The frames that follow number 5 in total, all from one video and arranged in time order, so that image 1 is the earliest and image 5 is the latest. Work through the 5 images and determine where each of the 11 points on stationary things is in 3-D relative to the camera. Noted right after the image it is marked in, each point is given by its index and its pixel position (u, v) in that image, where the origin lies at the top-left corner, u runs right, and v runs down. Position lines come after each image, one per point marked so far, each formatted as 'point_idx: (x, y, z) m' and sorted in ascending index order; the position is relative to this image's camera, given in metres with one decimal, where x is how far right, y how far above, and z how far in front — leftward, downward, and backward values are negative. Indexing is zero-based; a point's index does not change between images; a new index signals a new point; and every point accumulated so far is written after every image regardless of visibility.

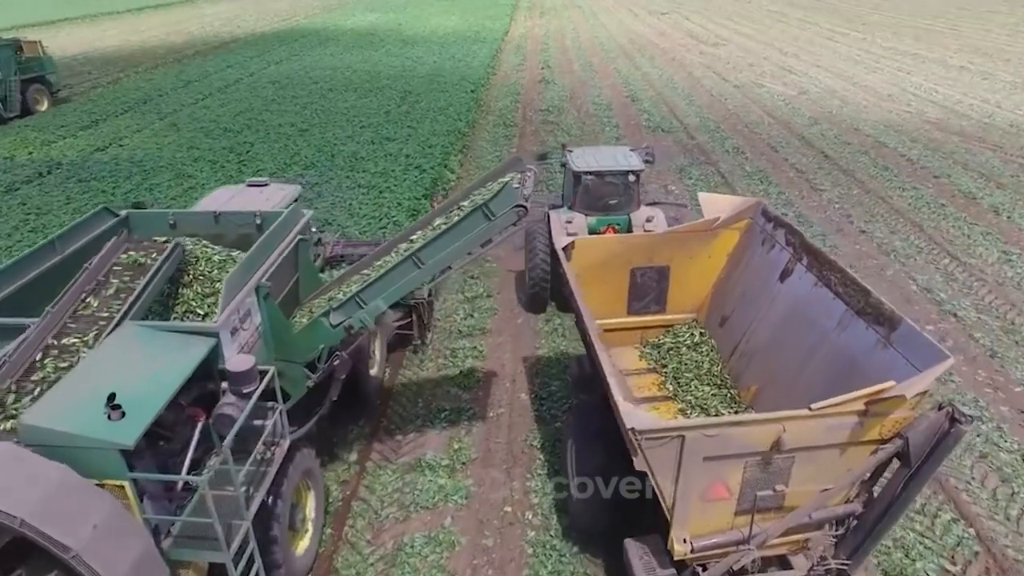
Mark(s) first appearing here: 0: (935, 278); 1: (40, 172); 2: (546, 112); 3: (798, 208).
0: (+5.3, +0.1, +9.4) m
1: (-9.4, +2.3, +15.0) m
2: (+0.8, +4.3, +18.3) m
3: (+4.5, +1.3, +11.8) m
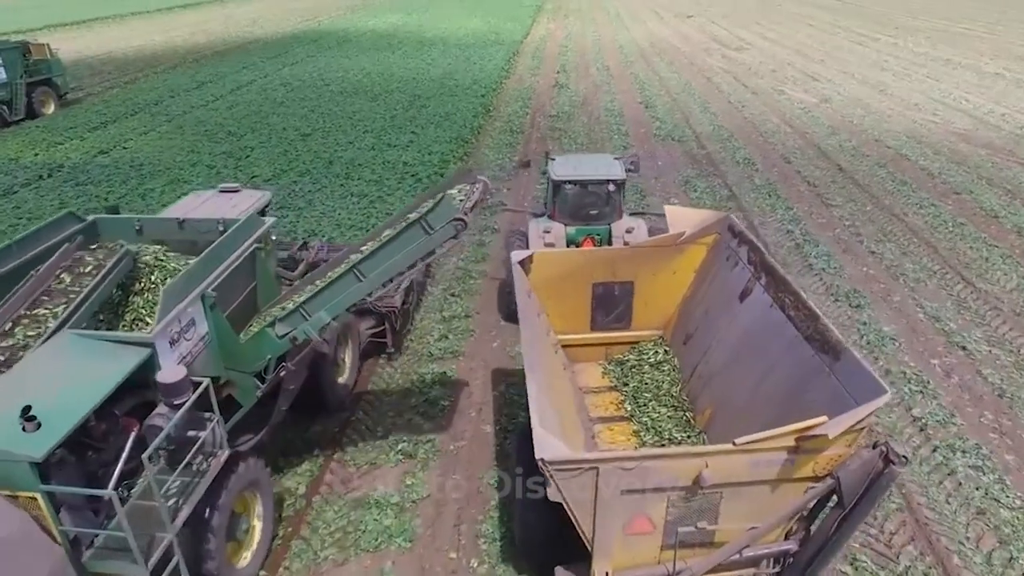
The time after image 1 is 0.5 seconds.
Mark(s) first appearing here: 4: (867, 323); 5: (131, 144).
0: (+5.0, -0.2, +8.8) m
1: (-9.4, +2.3, +14.9) m
2: (+1.0, +4.0, +17.8) m
3: (+4.4, +0.9, +11.2) m
4: (+3.9, -0.4, +8.3) m
5: (-8.6, +3.2, +16.9) m
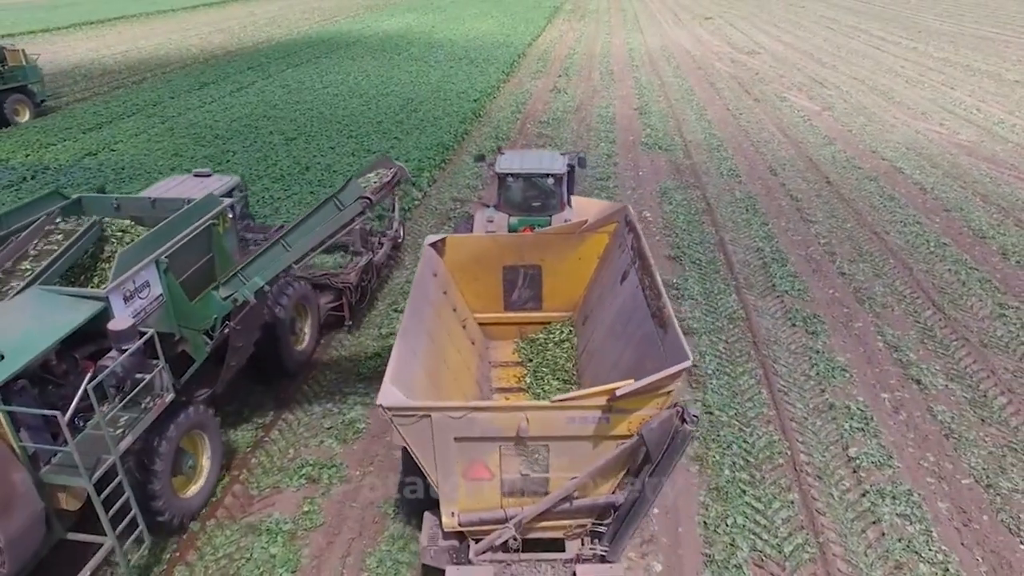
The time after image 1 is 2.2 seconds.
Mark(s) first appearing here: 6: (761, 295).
0: (+4.4, -0.5, +8.3) m
1: (-9.8, +2.2, +15.0) m
2: (+0.8, +3.8, +17.5) m
3: (+3.8, +0.7, +10.7) m
4: (+3.2, -0.7, +7.9) m
5: (-8.8, +3.2, +16.9) m
6: (+3.0, -0.1, +9.2) m
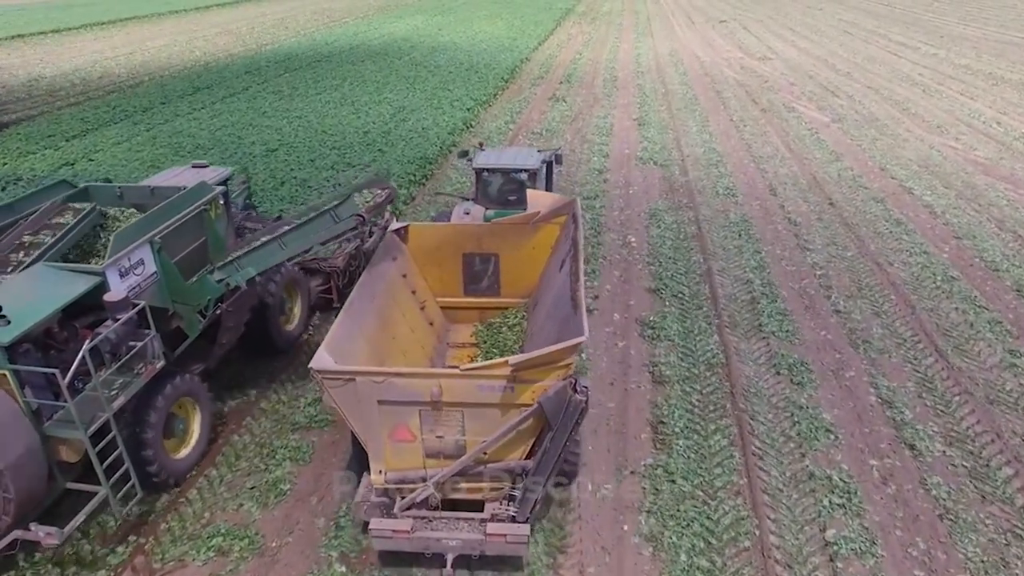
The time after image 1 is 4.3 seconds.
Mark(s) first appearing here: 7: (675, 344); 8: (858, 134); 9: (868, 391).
0: (+3.9, -1.0, +7.5) m
1: (-10.0, +1.9, +14.5) m
2: (+0.6, +3.4, +16.7) m
3: (+3.4, +0.2, +9.9) m
4: (+2.8, -1.1, +7.1) m
5: (-9.0, +2.9, +16.4) m
6: (+2.6, -0.5, +8.4) m
7: (+1.8, -0.6, +8.2) m
8: (+7.6, +3.4, +16.4) m
9: (+3.5, -1.0, +7.4) m
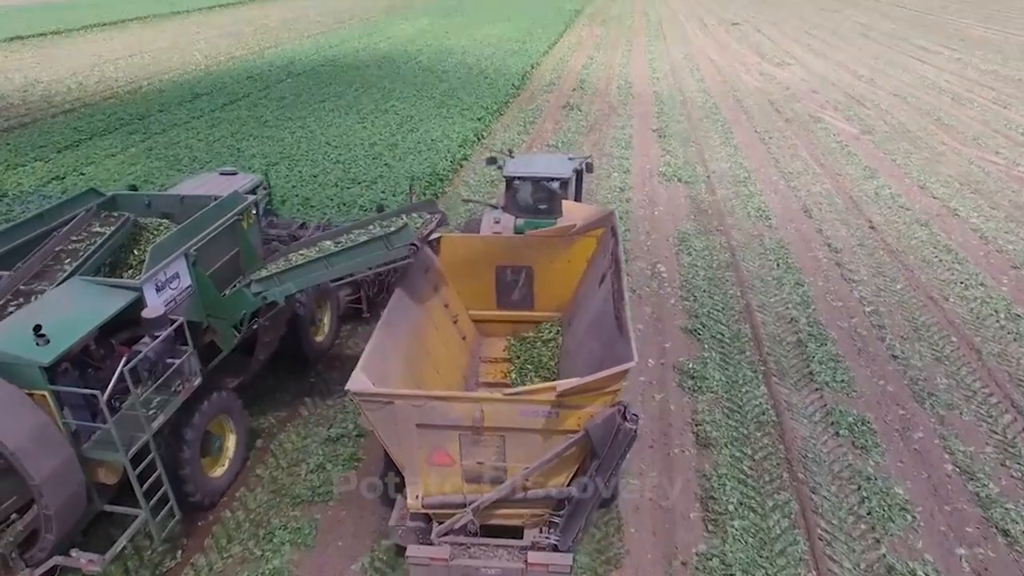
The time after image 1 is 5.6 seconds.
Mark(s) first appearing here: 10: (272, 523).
0: (+4.1, -1.4, +6.6) m
1: (-9.7, +1.5, +13.7) m
2: (+0.9, +3.0, +15.9) m
3: (+3.7, -0.2, +9.0) m
4: (+3.0, -1.6, +6.3) m
5: (-8.7, +2.5, +15.6) m
6: (+2.9, -1.0, +7.5) m
7: (+2.0, -1.1, +7.3) m
8: (+7.8, +2.9, +15.5) m
9: (+3.7, -1.5, +6.5) m
10: (-1.9, -1.9, +6.1) m
